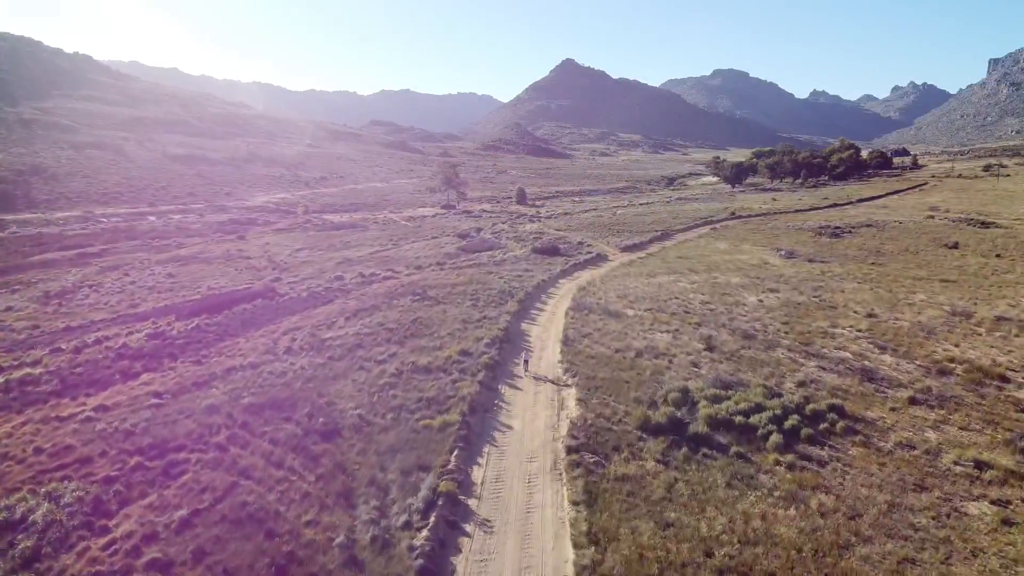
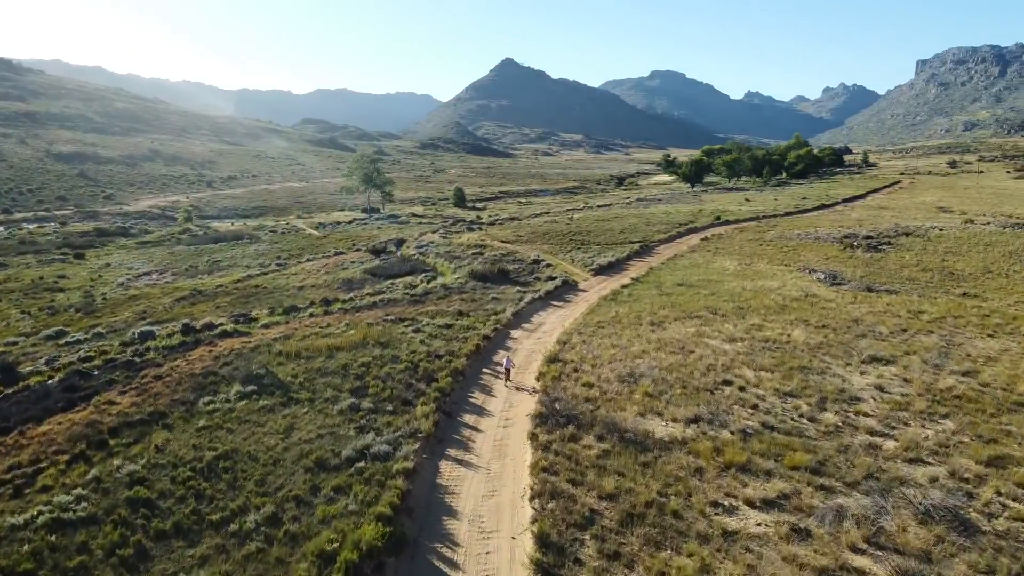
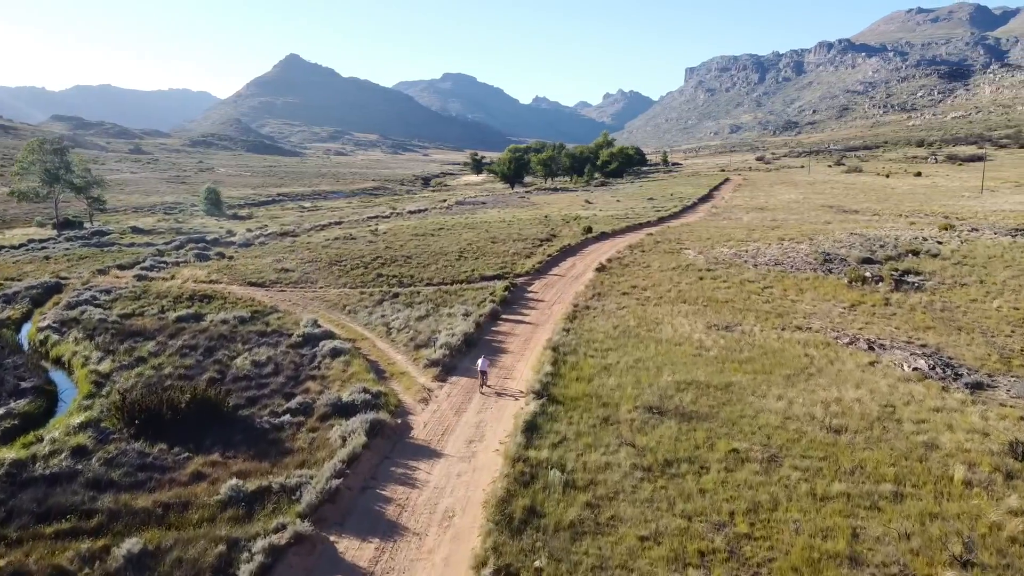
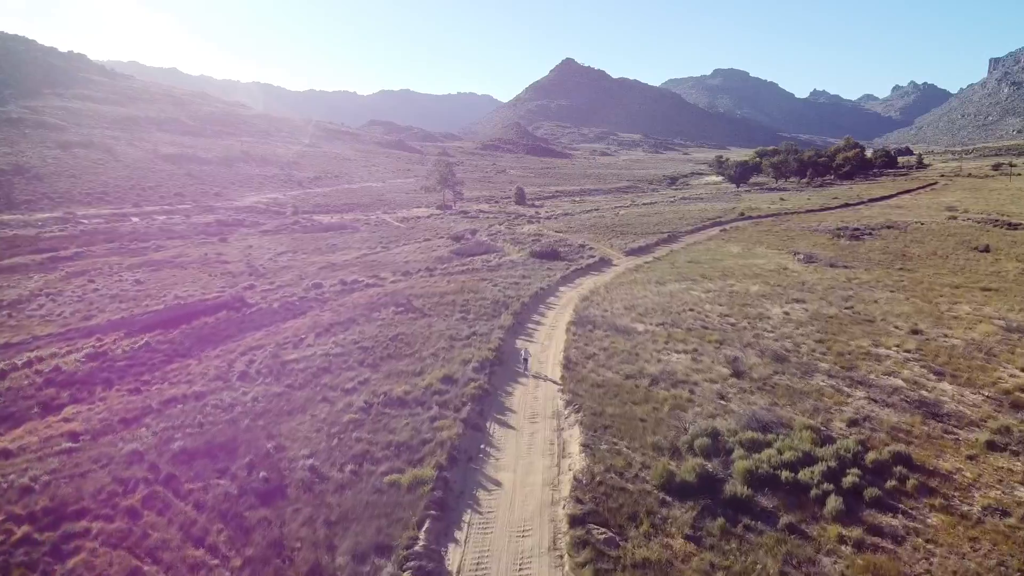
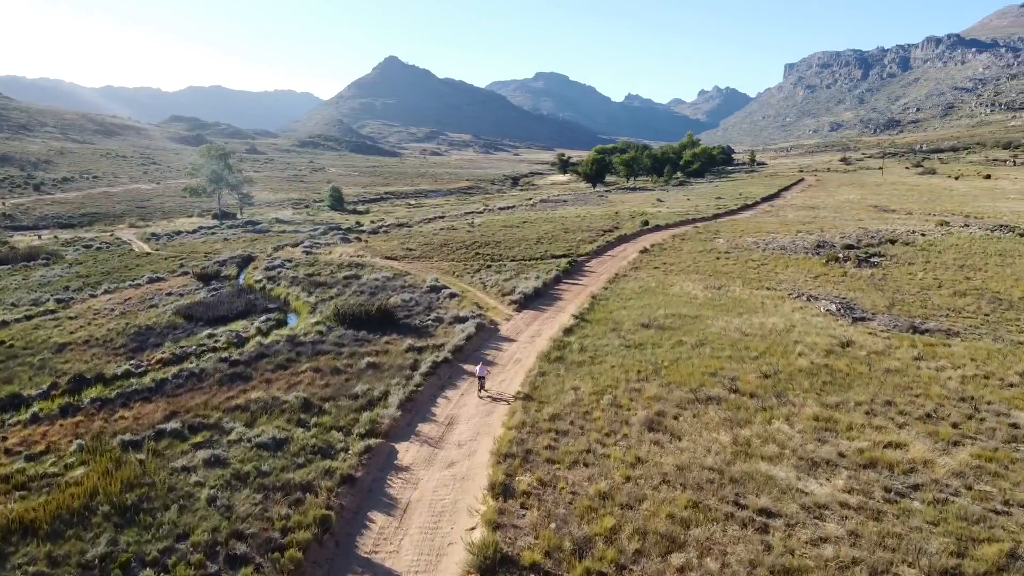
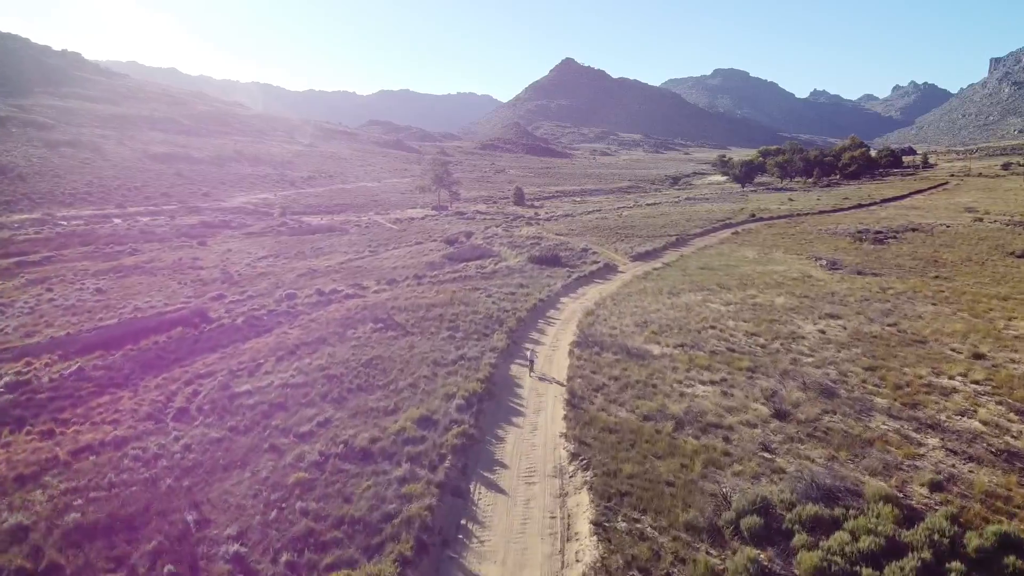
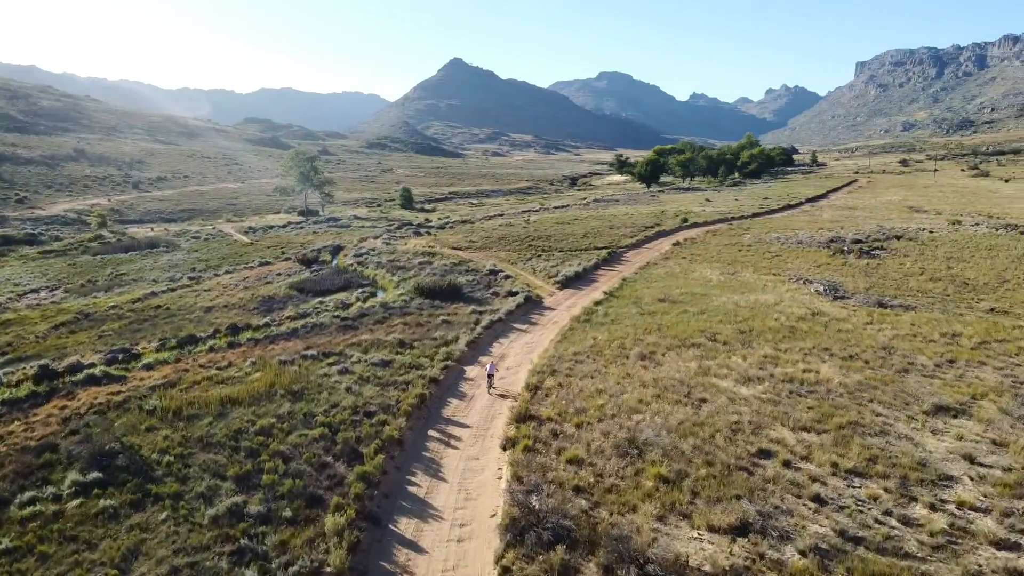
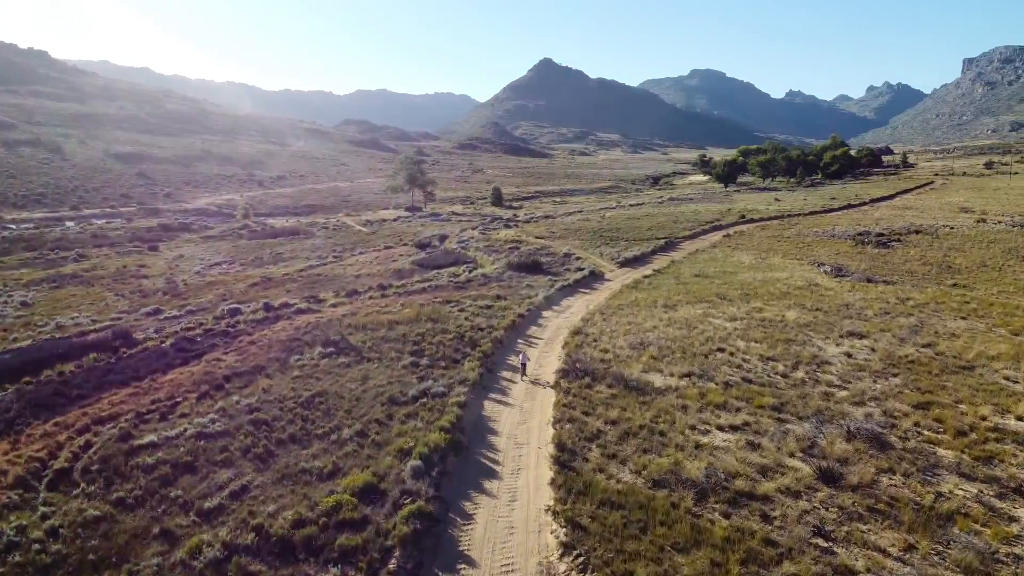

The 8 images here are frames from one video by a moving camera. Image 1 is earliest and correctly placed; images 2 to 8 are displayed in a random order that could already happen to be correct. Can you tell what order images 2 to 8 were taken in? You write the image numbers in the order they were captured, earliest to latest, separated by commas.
4, 6, 8, 2, 7, 5, 3
